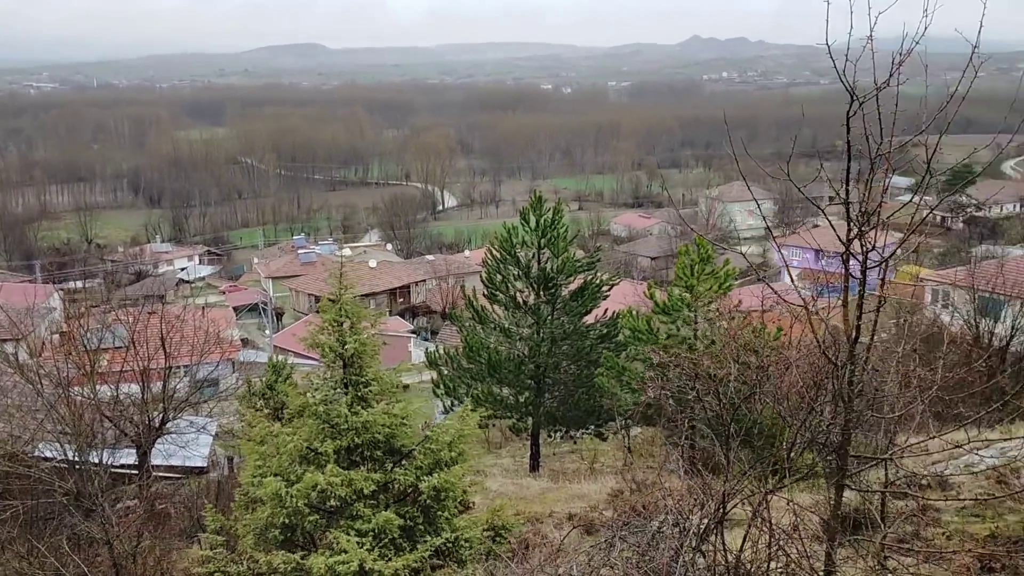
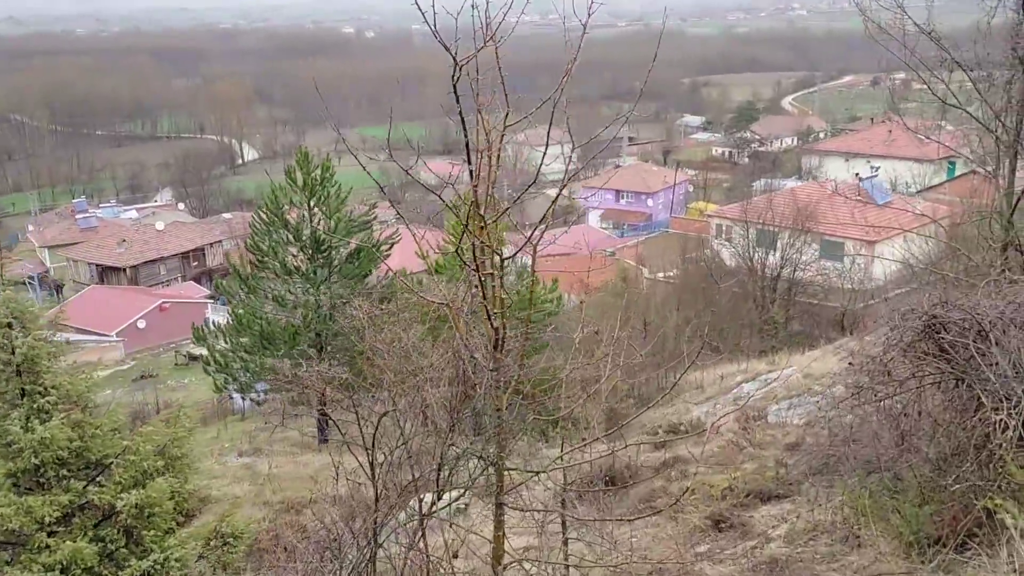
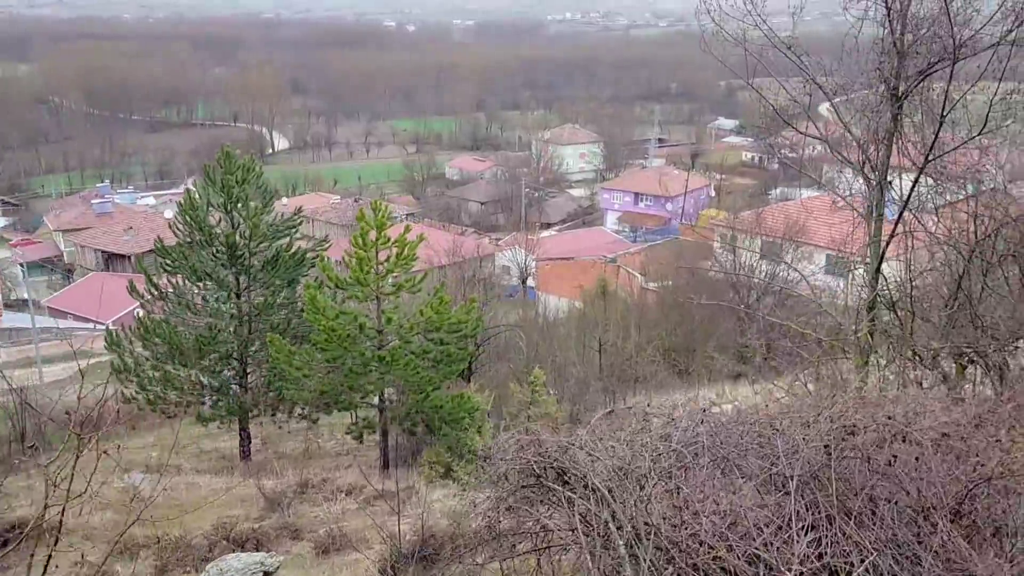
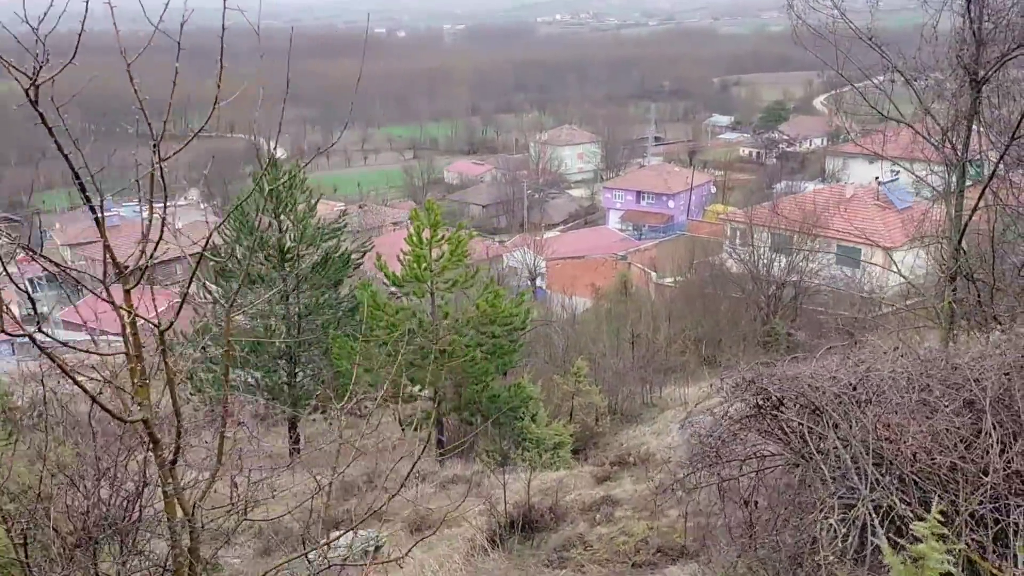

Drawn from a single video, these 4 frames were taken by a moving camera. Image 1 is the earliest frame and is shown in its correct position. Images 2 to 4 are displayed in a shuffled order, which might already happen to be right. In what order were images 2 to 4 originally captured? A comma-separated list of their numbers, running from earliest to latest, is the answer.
2, 4, 3
